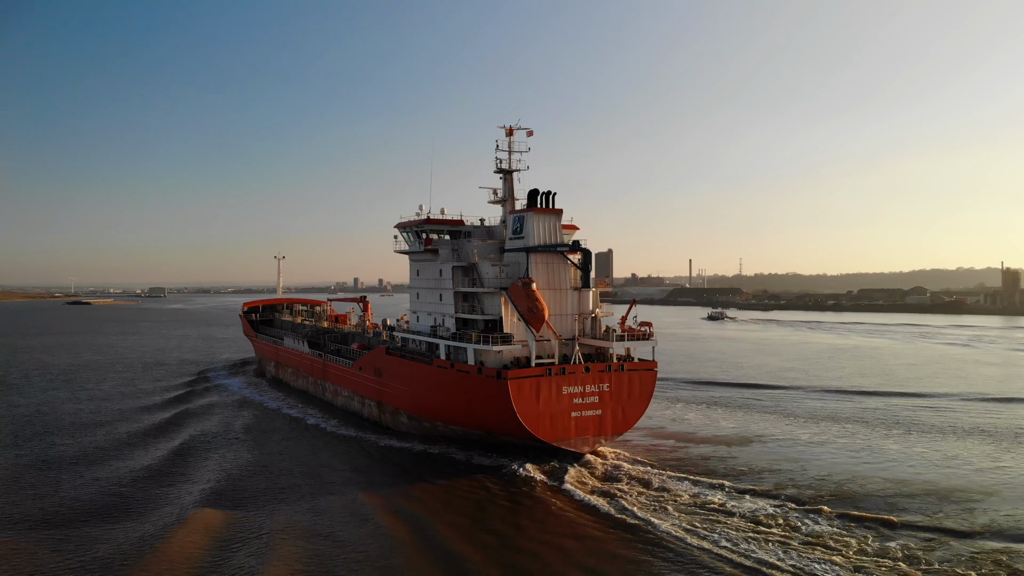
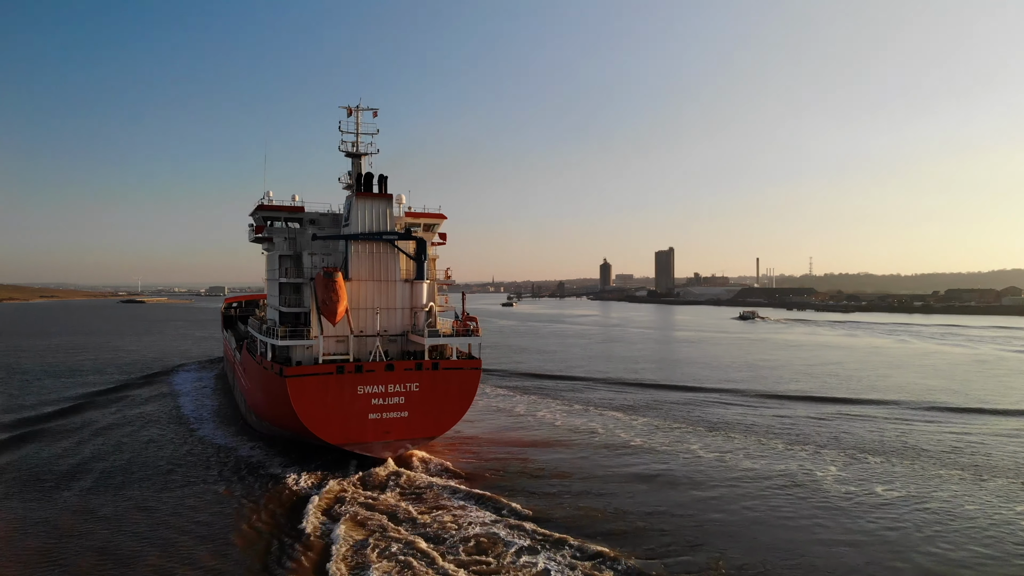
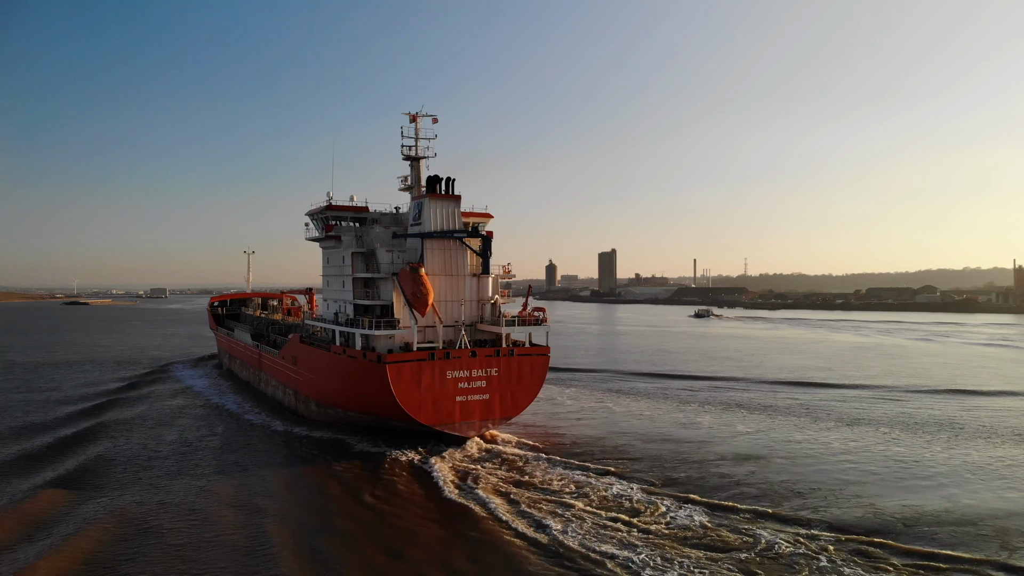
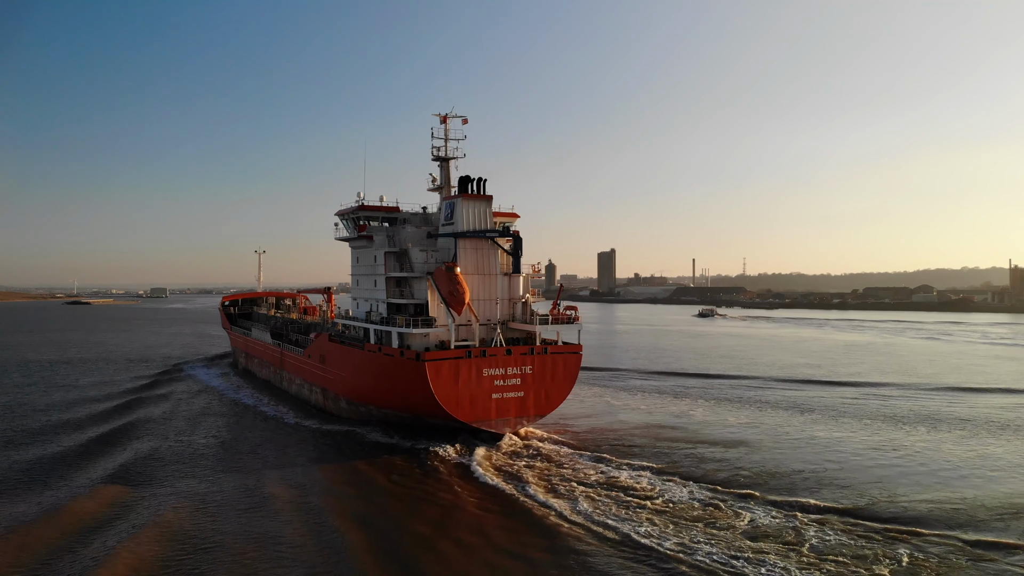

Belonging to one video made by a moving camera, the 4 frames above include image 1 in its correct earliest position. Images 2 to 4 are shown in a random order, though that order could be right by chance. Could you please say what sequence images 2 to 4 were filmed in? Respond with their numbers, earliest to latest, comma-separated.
4, 3, 2
